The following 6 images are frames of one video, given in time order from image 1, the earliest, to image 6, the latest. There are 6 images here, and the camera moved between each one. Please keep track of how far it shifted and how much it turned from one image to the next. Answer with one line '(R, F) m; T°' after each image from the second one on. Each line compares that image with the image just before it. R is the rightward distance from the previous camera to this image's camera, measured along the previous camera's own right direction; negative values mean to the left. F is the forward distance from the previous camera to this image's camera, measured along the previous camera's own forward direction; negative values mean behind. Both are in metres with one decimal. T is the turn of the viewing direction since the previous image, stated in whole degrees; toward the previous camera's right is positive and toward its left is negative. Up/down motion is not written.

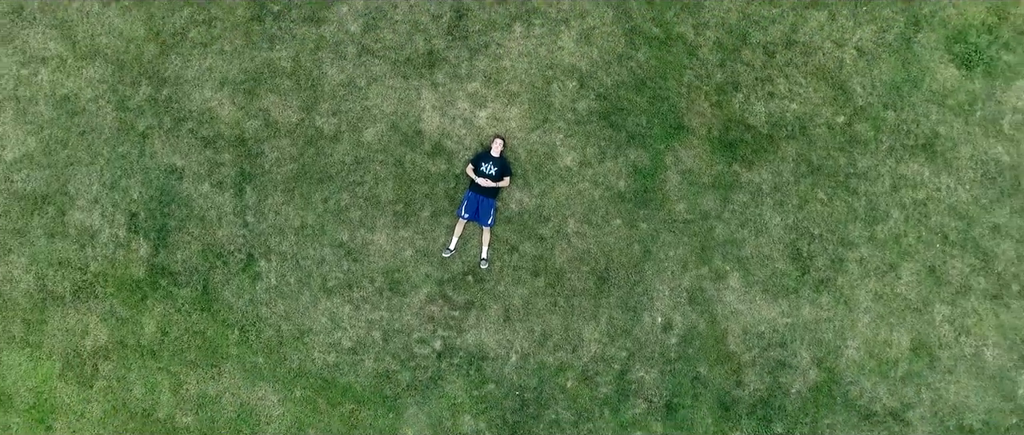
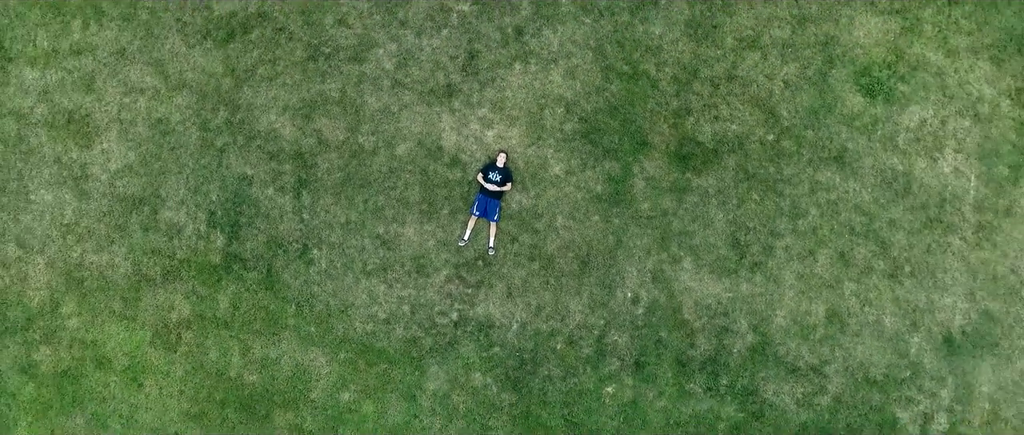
(0.0, -1.5) m; 0°
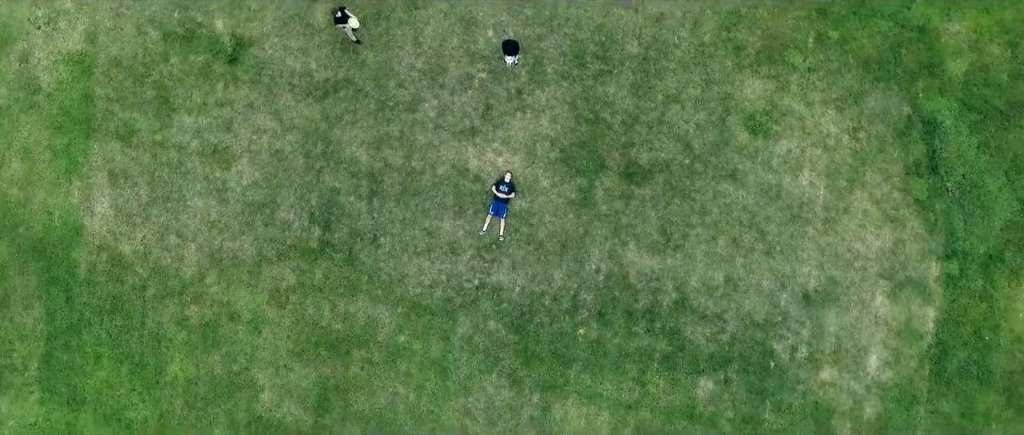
(0.0, -3.5) m; 0°
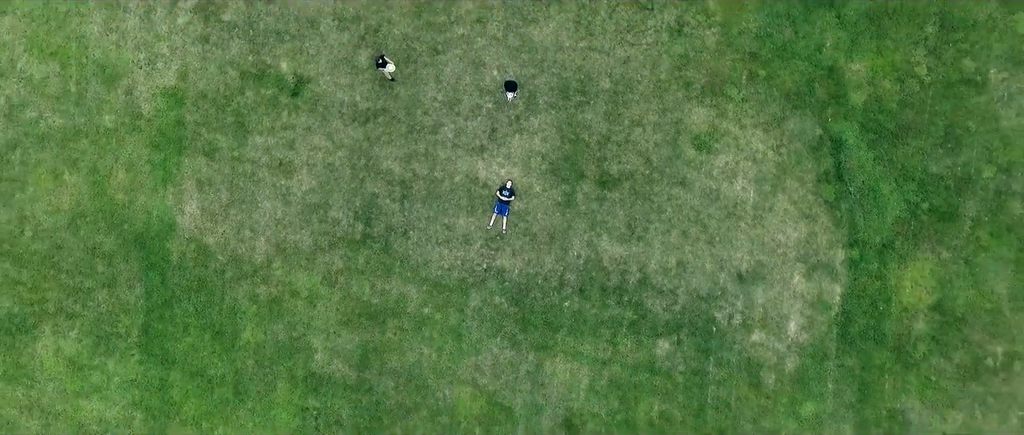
(+0.1, -3.1) m; 0°
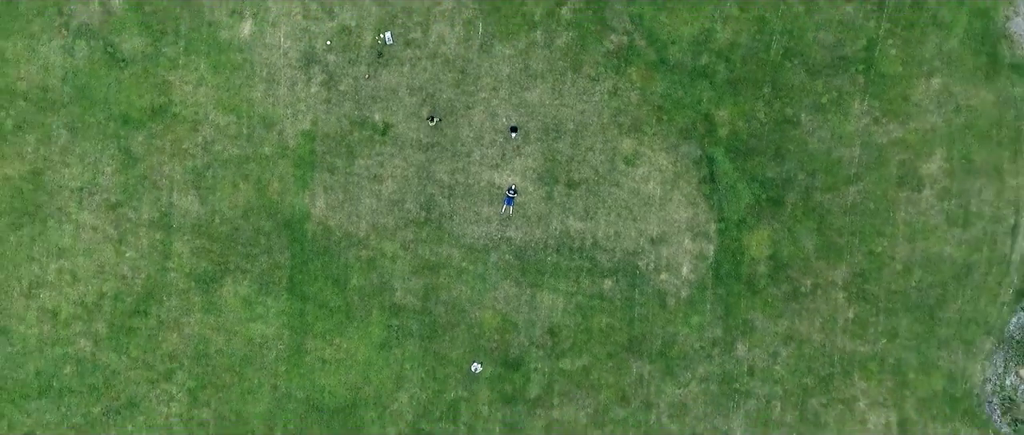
(+0.3, -9.2) m; -1°
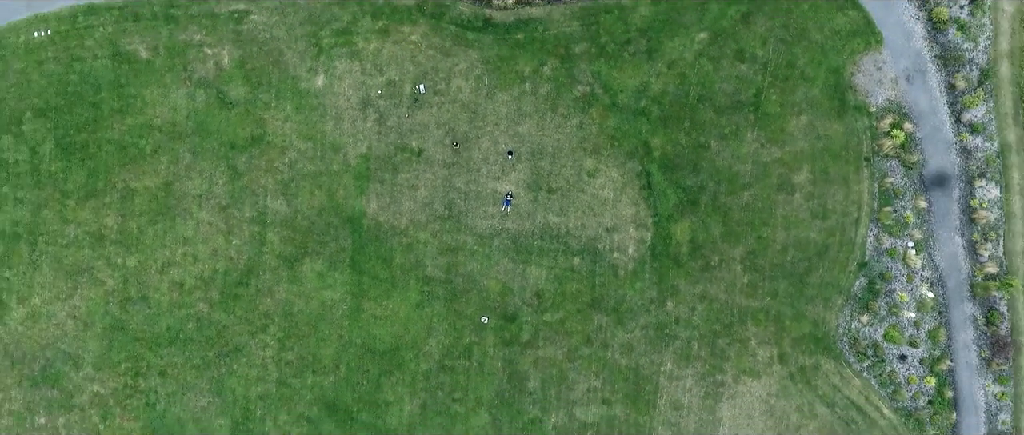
(+0.3, -9.8) m; 0°
